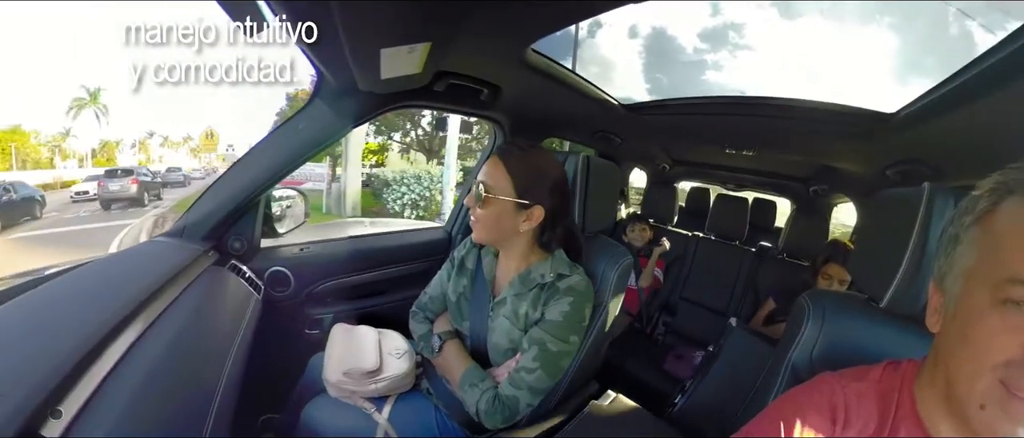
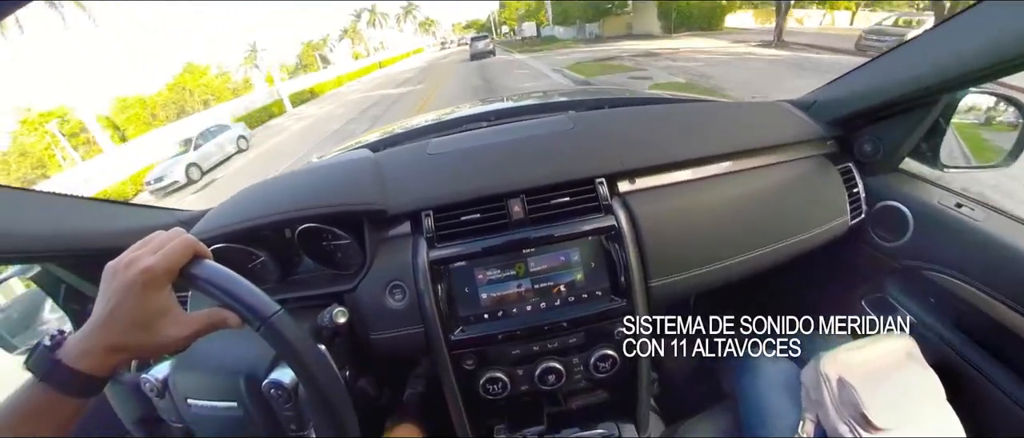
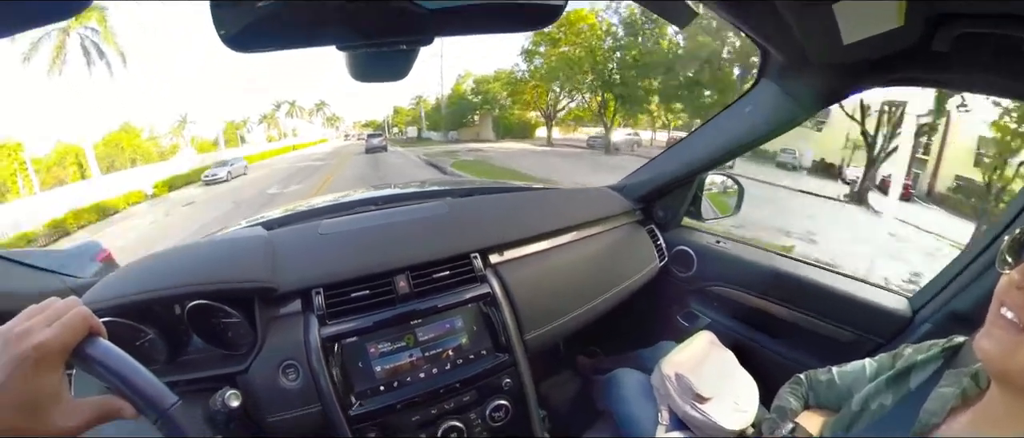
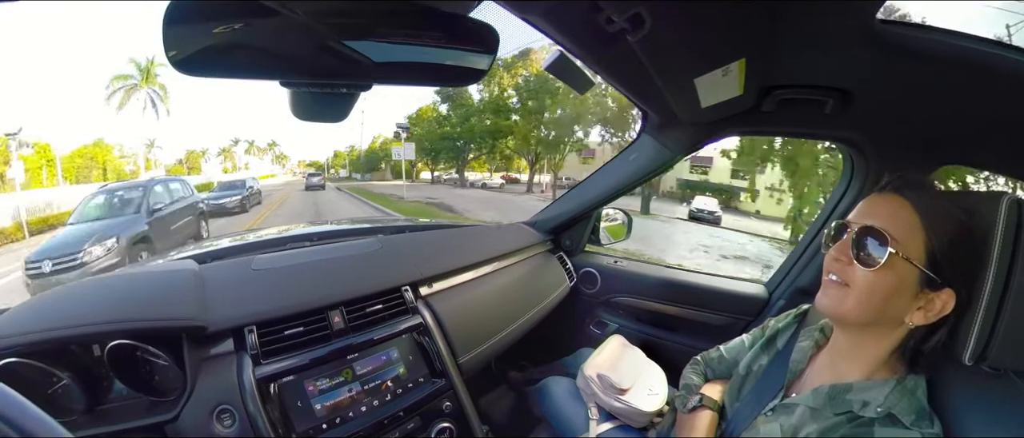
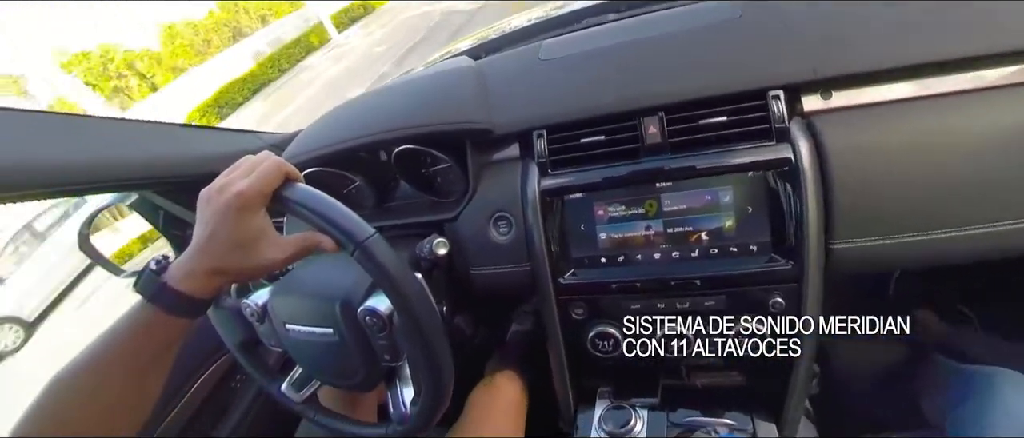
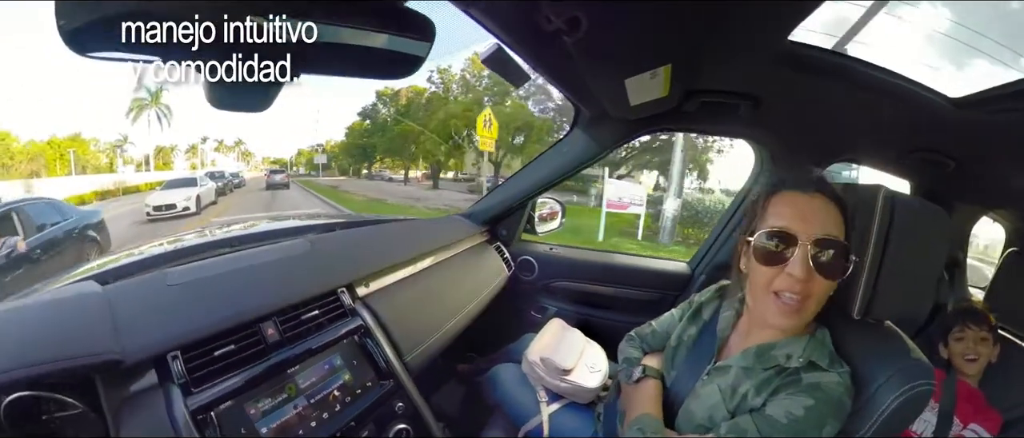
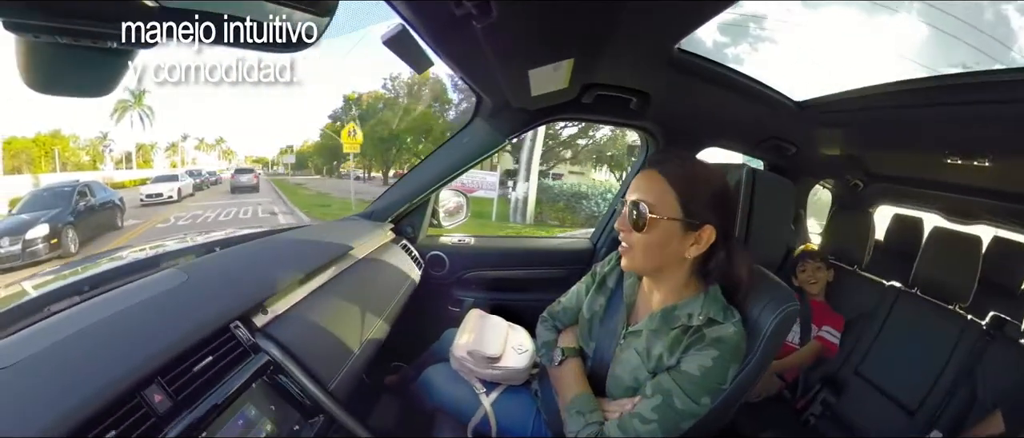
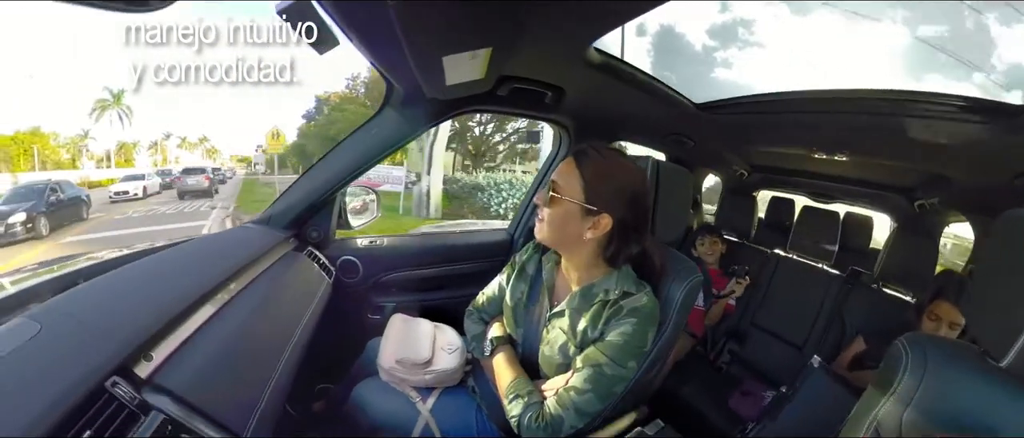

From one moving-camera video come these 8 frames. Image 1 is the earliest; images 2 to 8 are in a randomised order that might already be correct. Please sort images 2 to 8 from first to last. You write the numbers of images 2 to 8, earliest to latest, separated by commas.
8, 7, 6, 4, 3, 2, 5
